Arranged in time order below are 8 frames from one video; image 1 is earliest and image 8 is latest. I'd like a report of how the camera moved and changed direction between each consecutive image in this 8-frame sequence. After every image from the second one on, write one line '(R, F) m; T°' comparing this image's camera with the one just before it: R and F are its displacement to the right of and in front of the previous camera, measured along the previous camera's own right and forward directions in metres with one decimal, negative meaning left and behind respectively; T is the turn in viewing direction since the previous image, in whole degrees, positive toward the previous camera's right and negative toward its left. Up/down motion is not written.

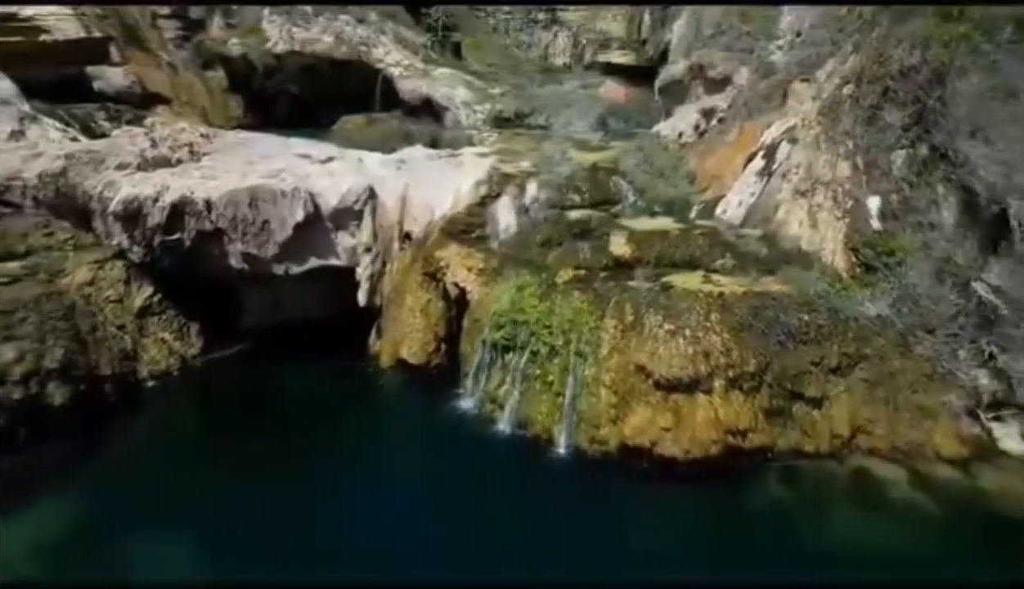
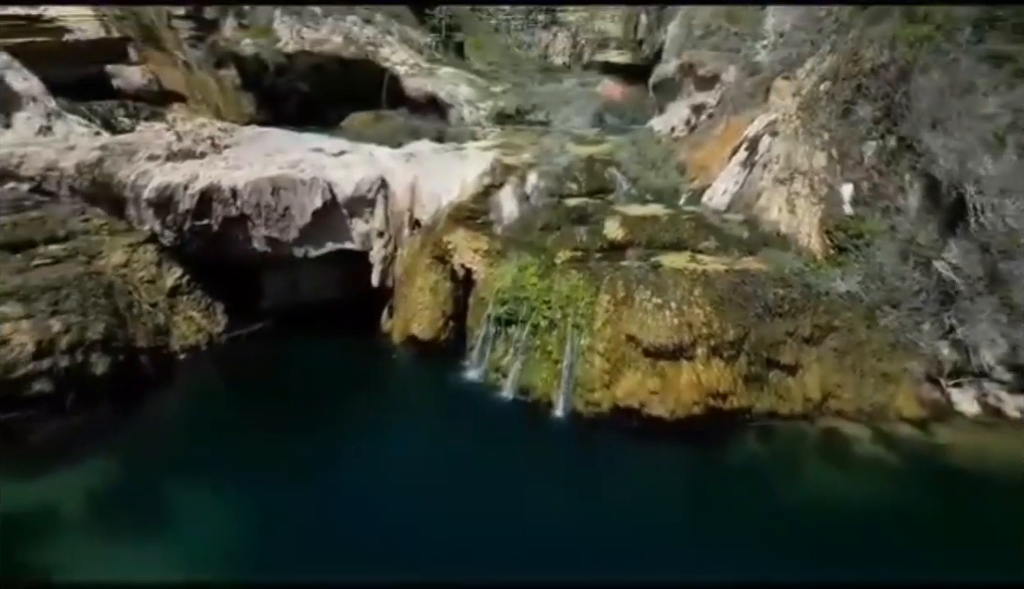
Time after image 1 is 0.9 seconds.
(0.0, -0.3) m; 0°
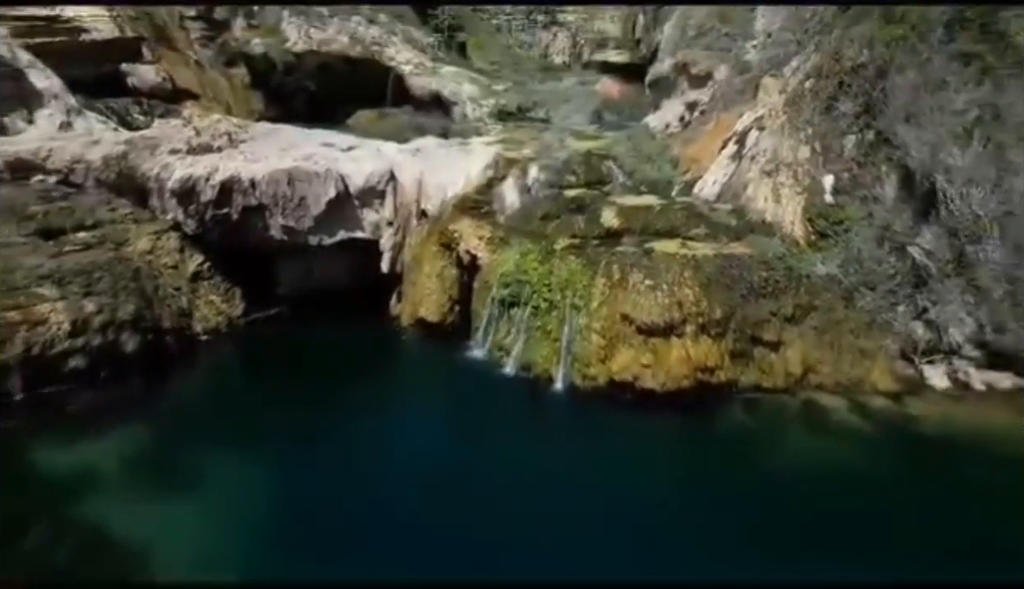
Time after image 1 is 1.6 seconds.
(0.0, -0.2) m; 0°
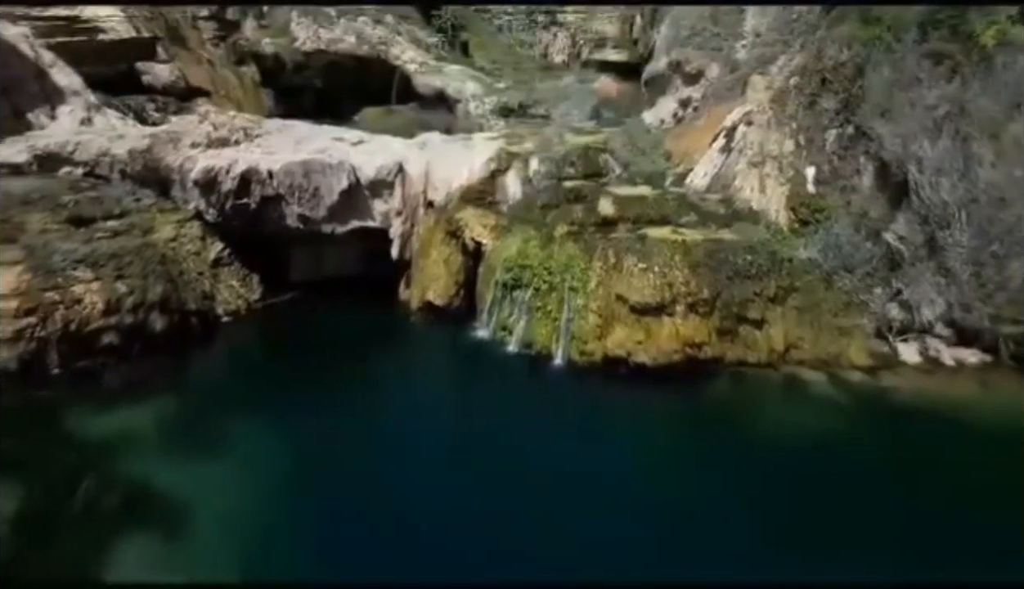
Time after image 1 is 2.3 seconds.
(0.0, -0.2) m; 0°
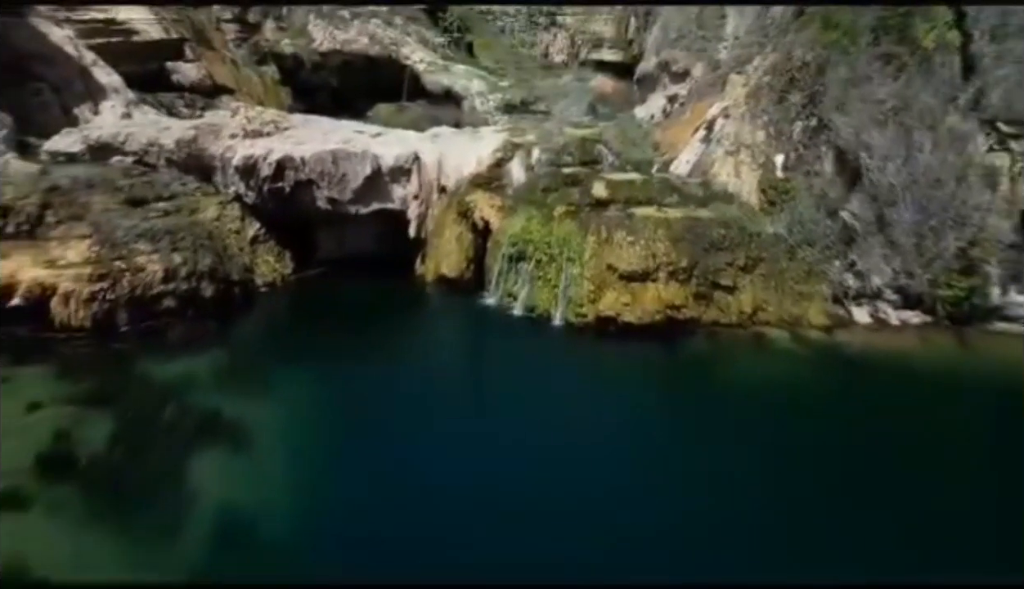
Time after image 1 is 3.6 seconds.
(0.0, -0.5) m; 0°
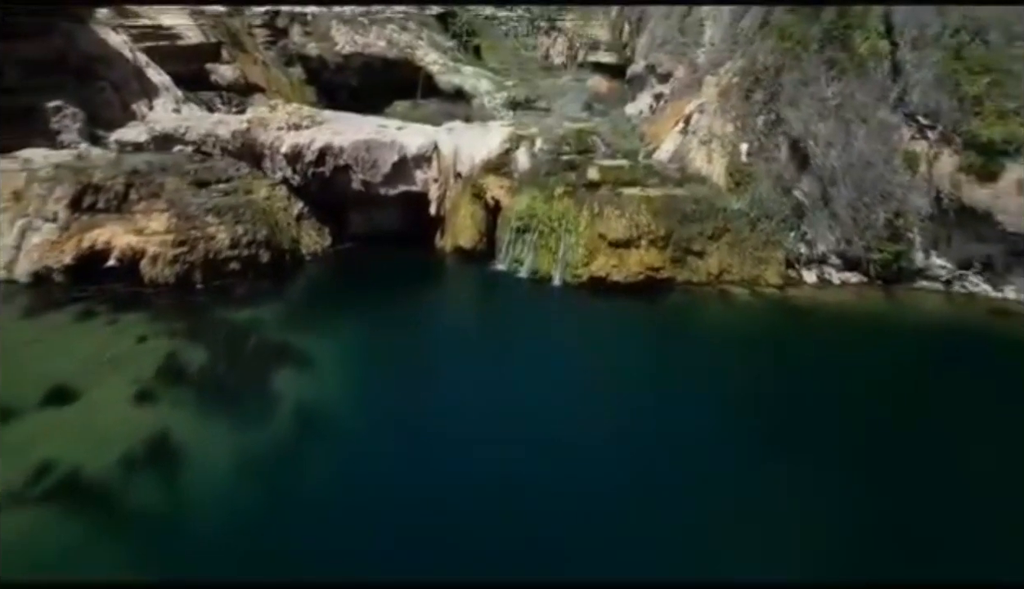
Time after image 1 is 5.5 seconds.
(0.0, -0.8) m; 0°
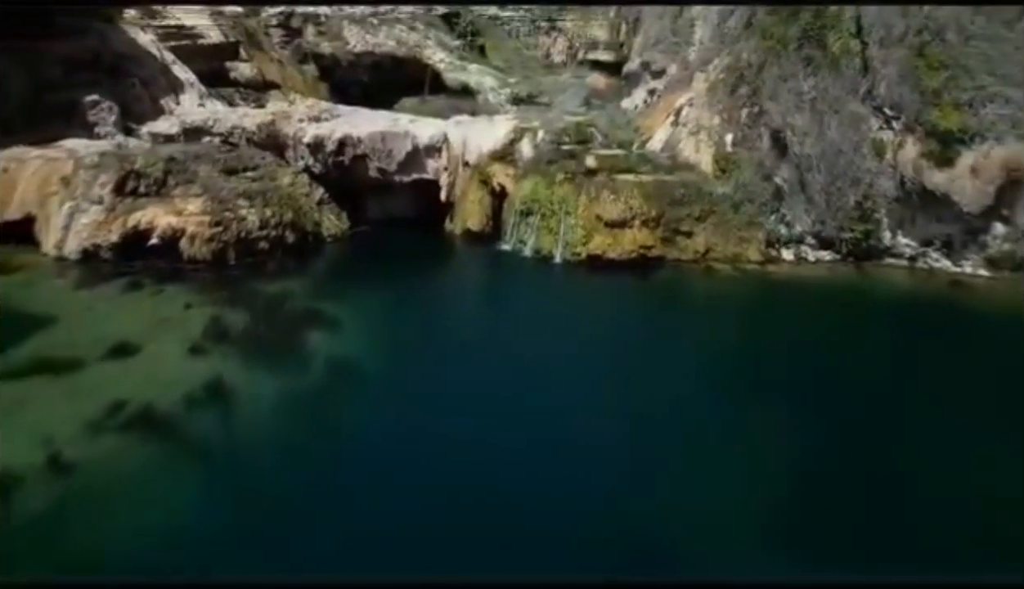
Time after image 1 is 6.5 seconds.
(0.0, -0.5) m; 0°
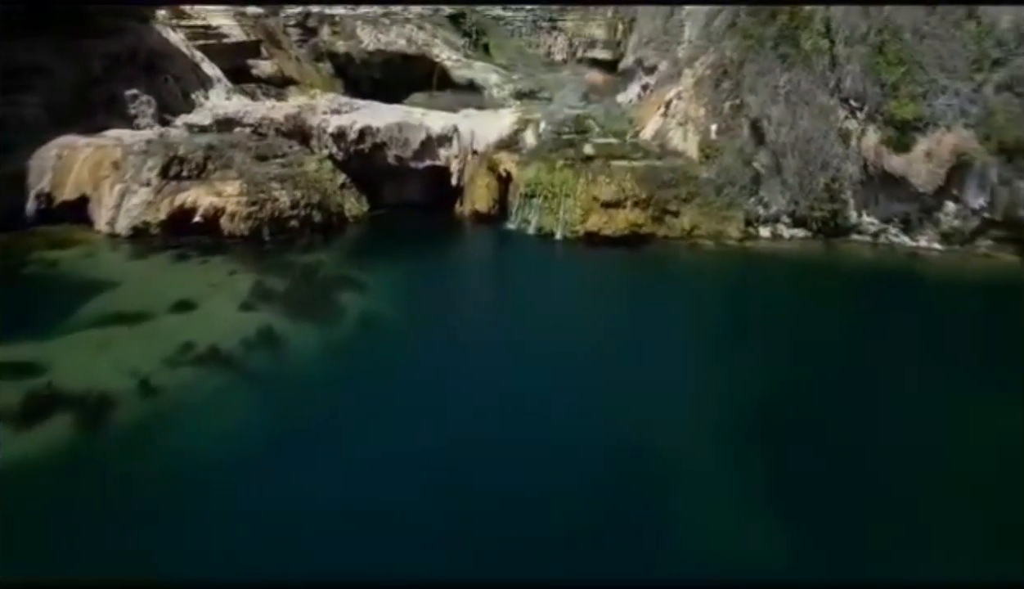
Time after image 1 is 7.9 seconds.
(0.0, -0.6) m; 0°
